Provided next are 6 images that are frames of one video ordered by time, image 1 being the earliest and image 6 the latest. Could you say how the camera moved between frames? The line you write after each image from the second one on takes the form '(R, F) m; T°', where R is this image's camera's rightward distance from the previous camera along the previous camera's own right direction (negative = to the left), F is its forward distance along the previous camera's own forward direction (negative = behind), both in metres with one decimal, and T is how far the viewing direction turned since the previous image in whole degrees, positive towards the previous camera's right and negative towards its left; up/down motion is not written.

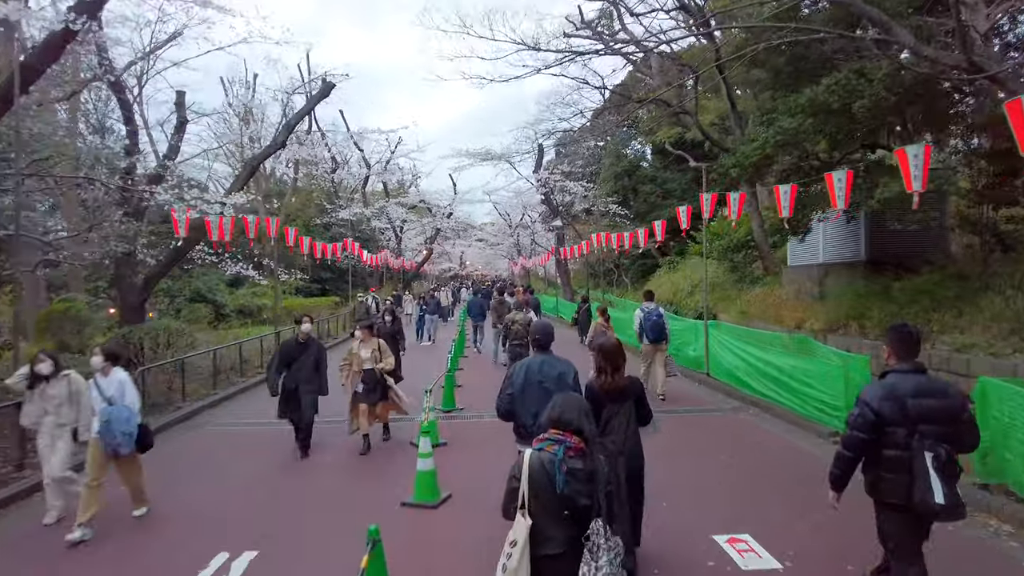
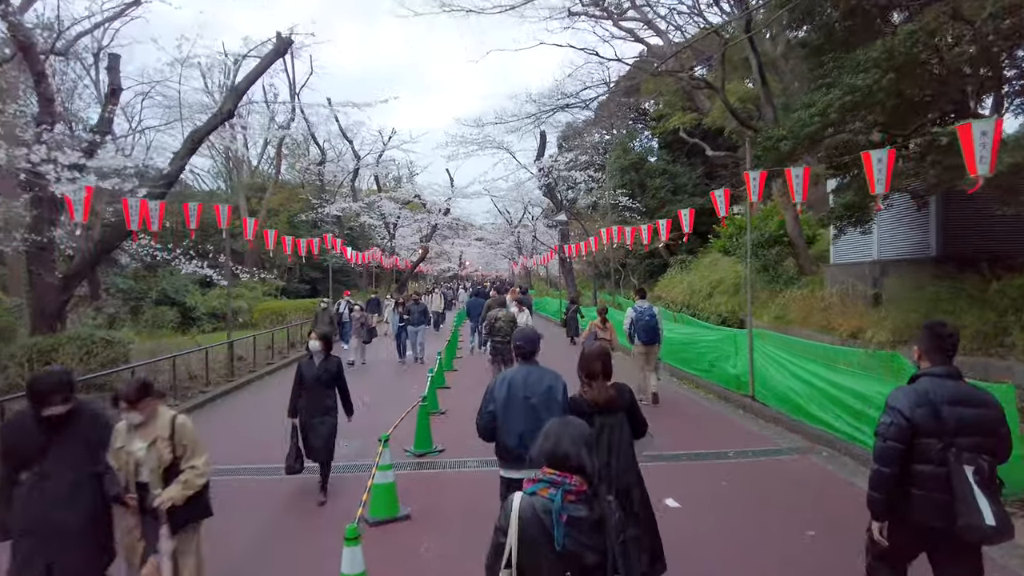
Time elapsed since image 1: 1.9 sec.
(+0.1, +2.2) m; 0°
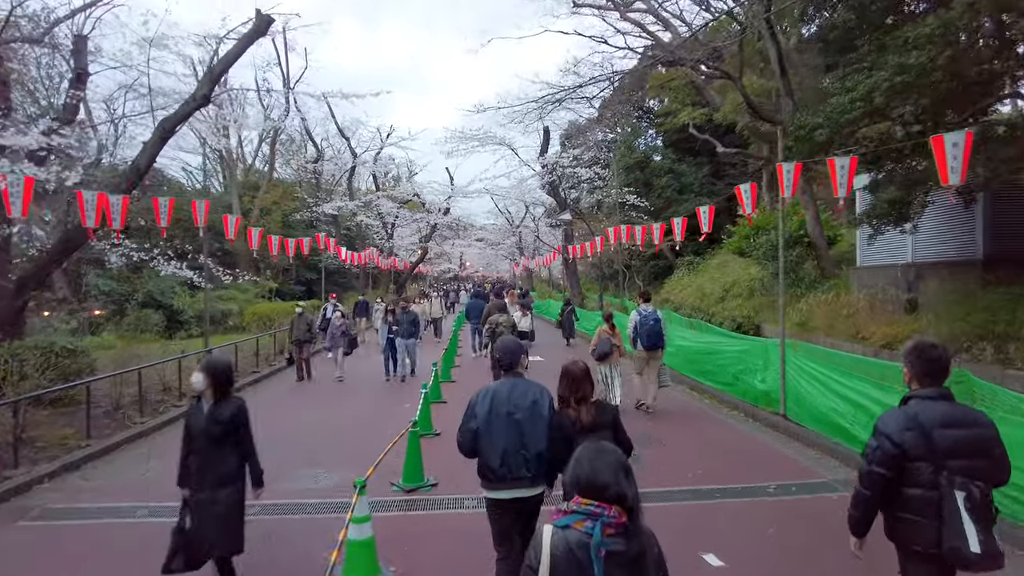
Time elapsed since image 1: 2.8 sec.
(0.0, +0.9) m; 0°
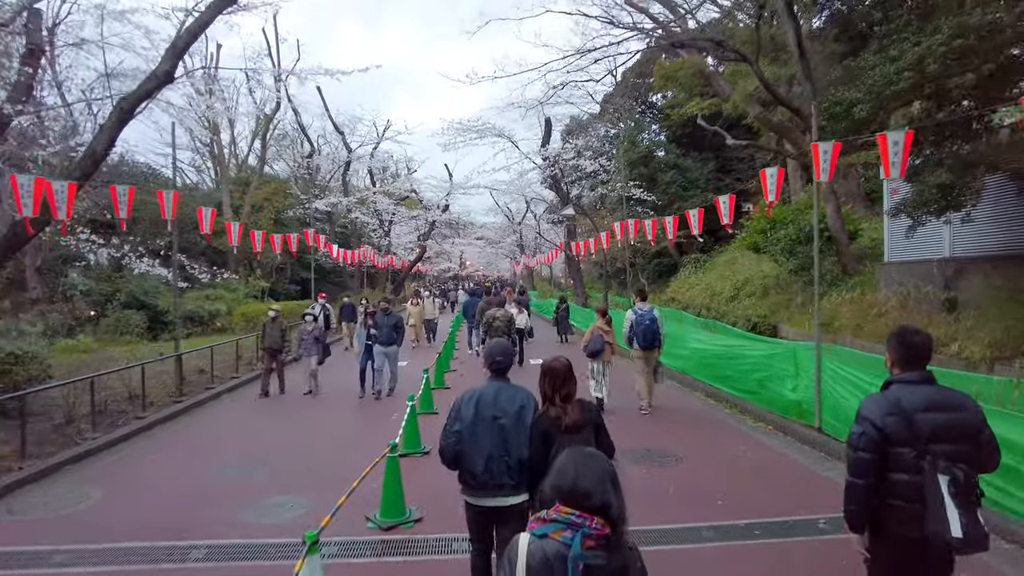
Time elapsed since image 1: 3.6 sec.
(0.0, +0.9) m; 0°
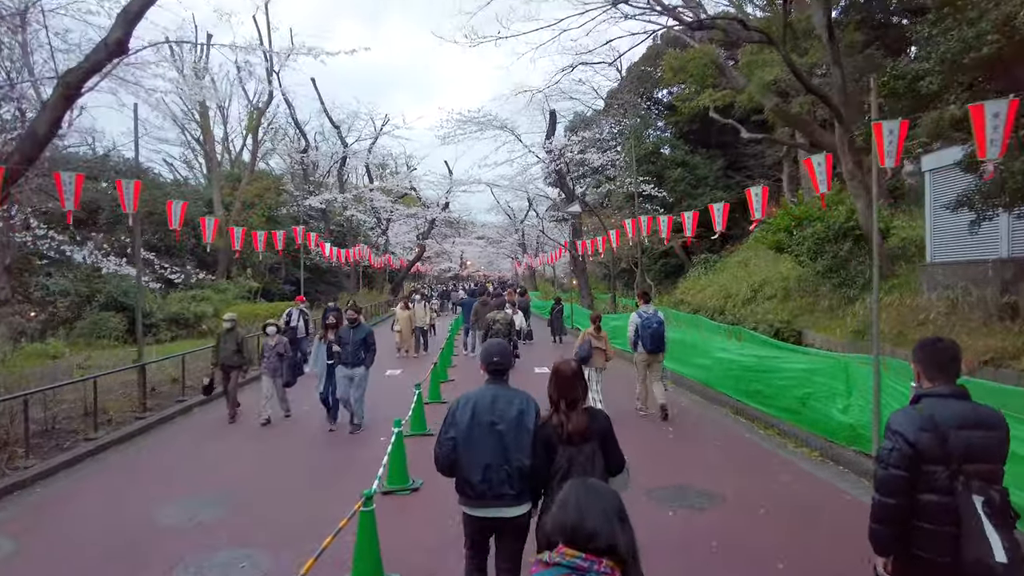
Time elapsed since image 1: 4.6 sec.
(0.0, +1.1) m; 0°
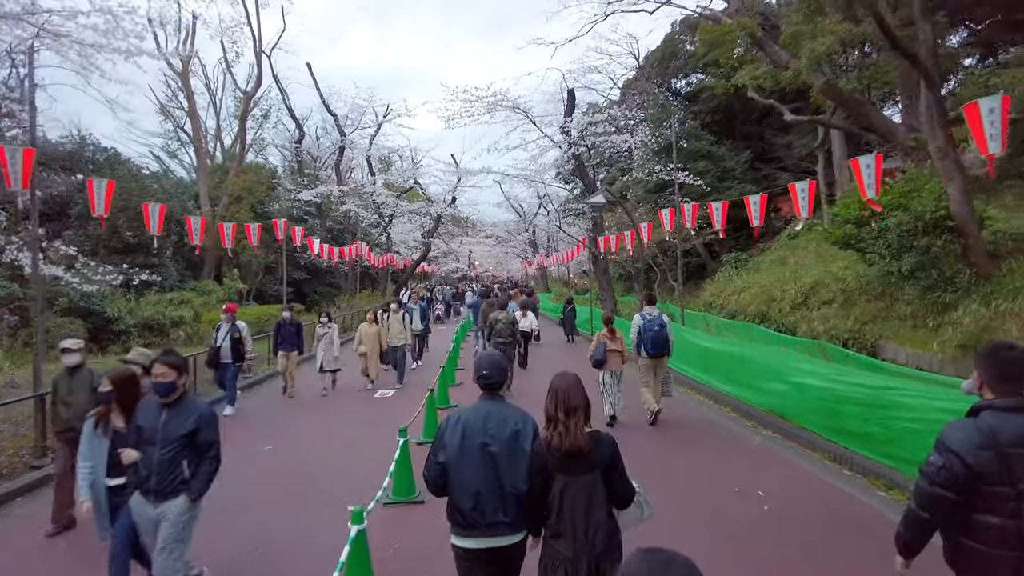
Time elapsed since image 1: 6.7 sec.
(-0.1, +2.2) m; -1°
